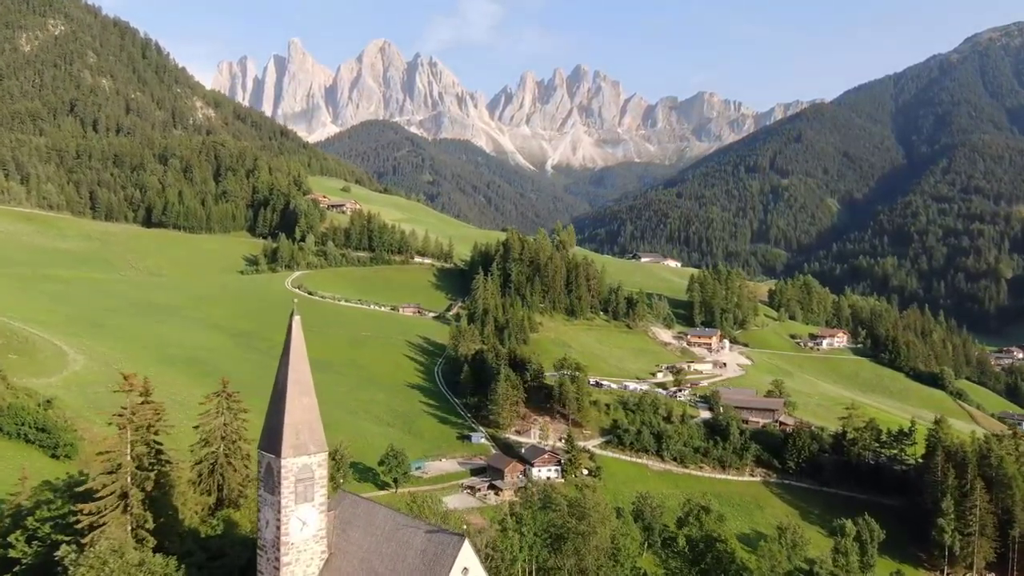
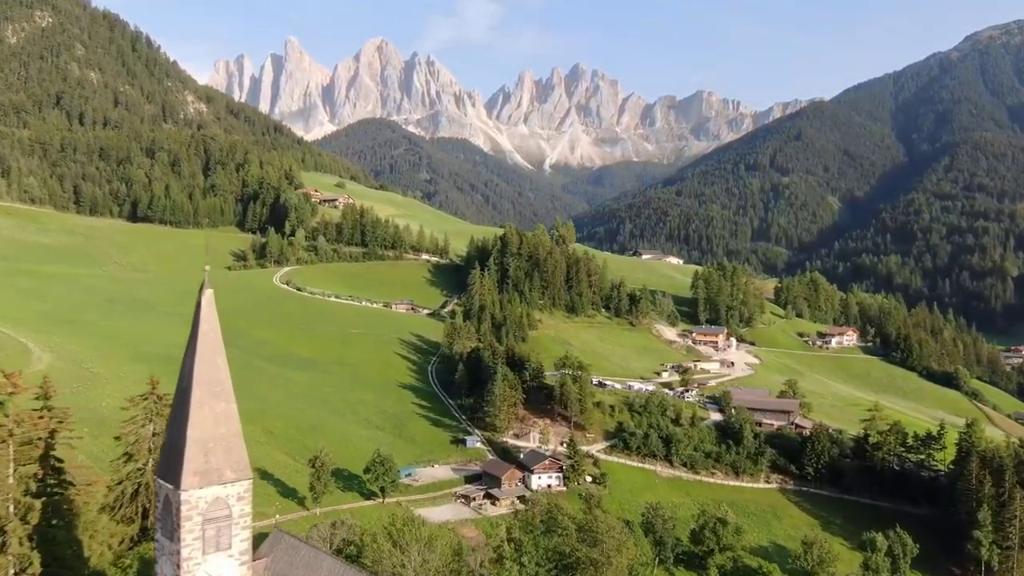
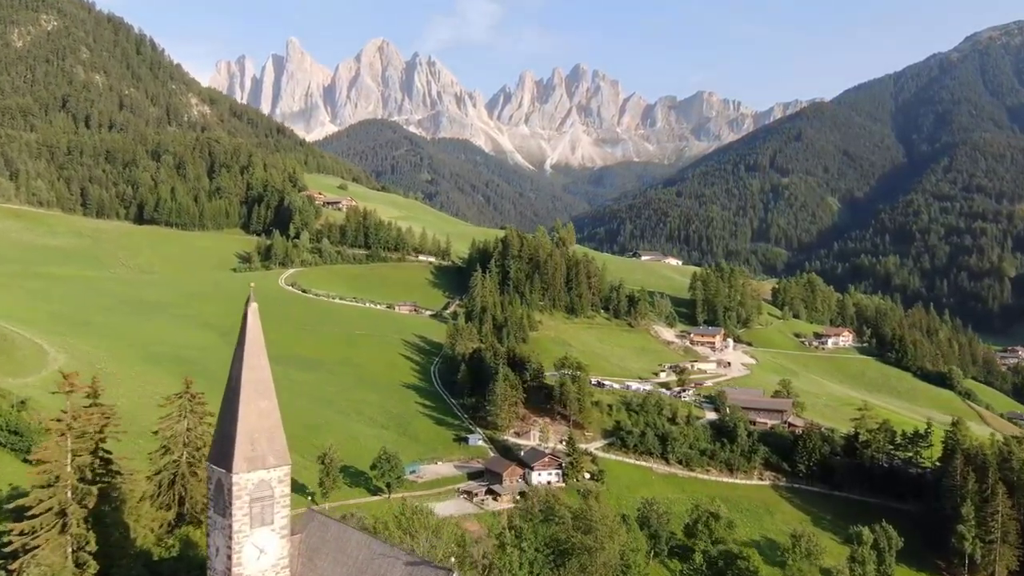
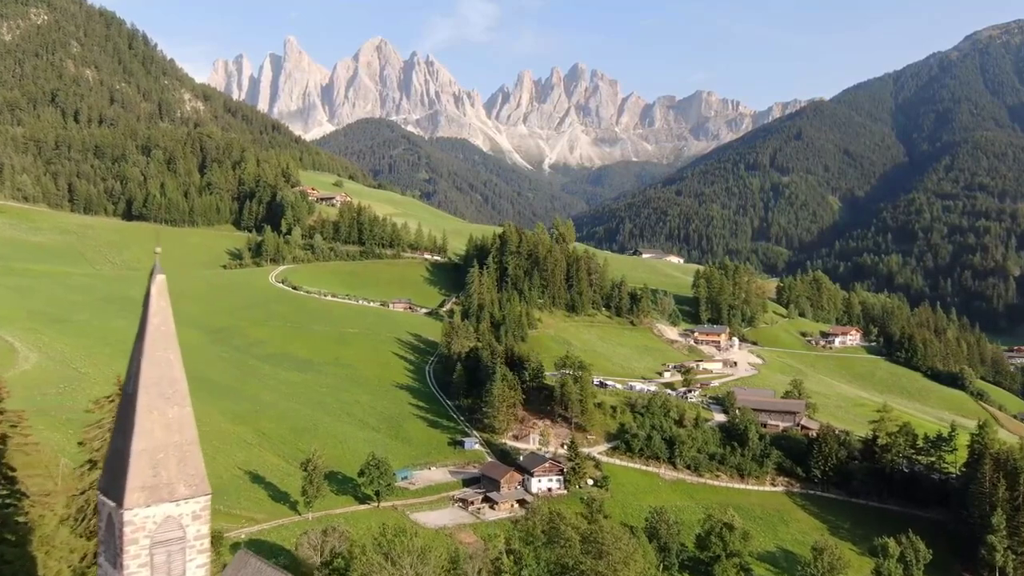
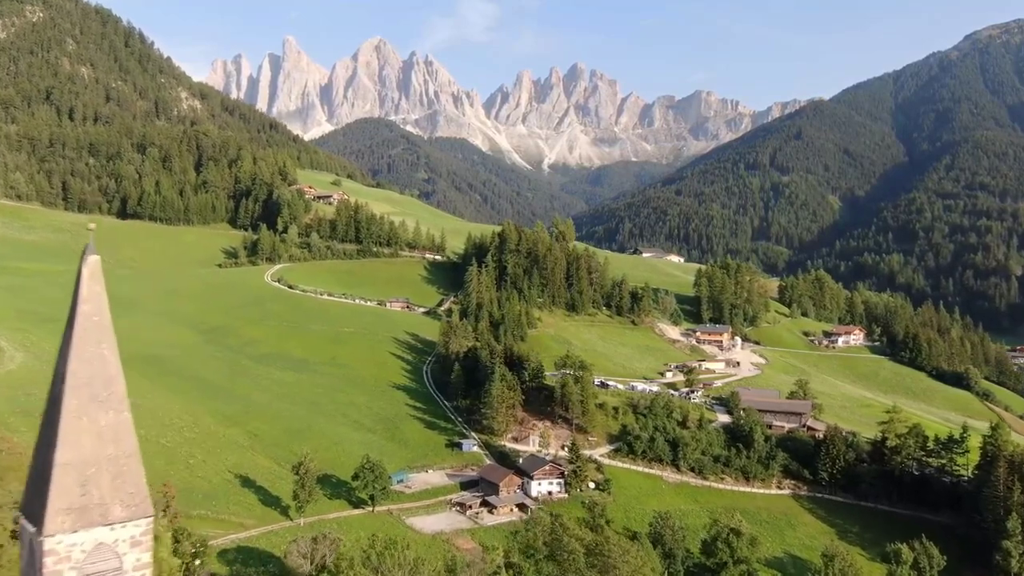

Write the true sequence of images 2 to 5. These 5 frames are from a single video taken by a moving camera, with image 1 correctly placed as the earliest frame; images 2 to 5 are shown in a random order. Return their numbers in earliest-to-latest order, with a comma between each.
3, 2, 4, 5
